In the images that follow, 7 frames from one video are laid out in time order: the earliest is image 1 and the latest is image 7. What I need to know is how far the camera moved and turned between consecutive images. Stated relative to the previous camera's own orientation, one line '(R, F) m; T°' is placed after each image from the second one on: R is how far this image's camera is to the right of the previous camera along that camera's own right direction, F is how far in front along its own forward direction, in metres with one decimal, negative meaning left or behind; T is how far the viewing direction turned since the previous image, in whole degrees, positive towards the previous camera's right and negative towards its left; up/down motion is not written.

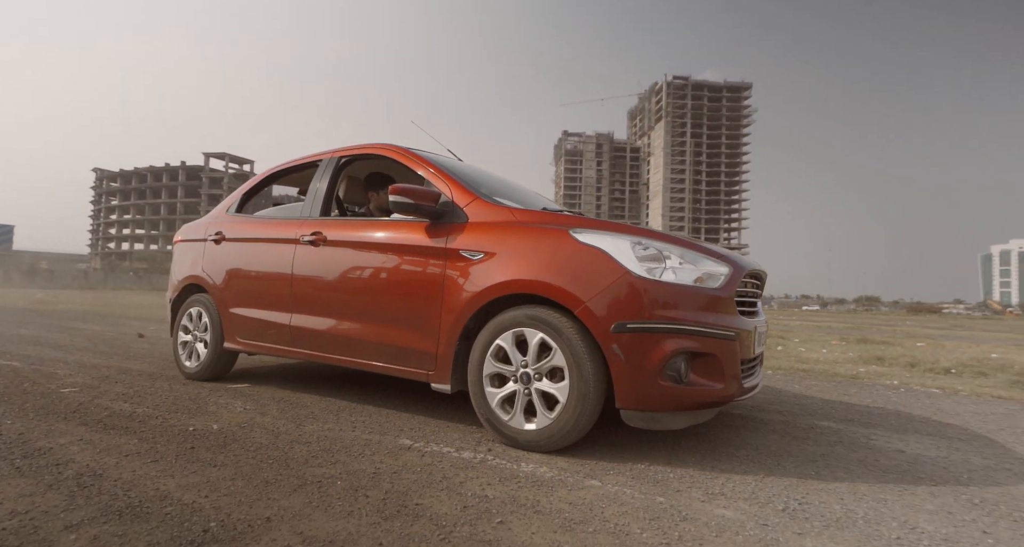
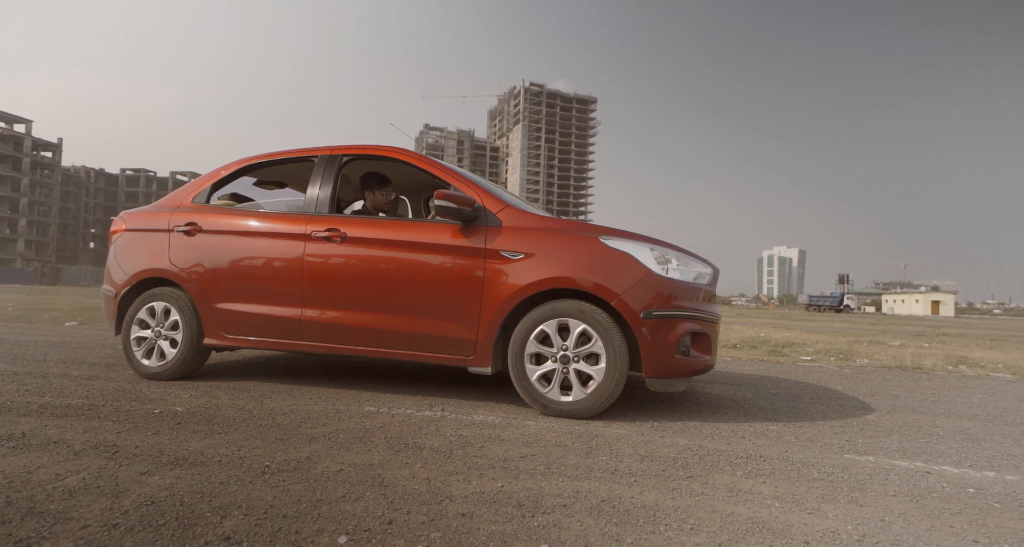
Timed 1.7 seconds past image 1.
(-0.6, -0.7) m; +17°
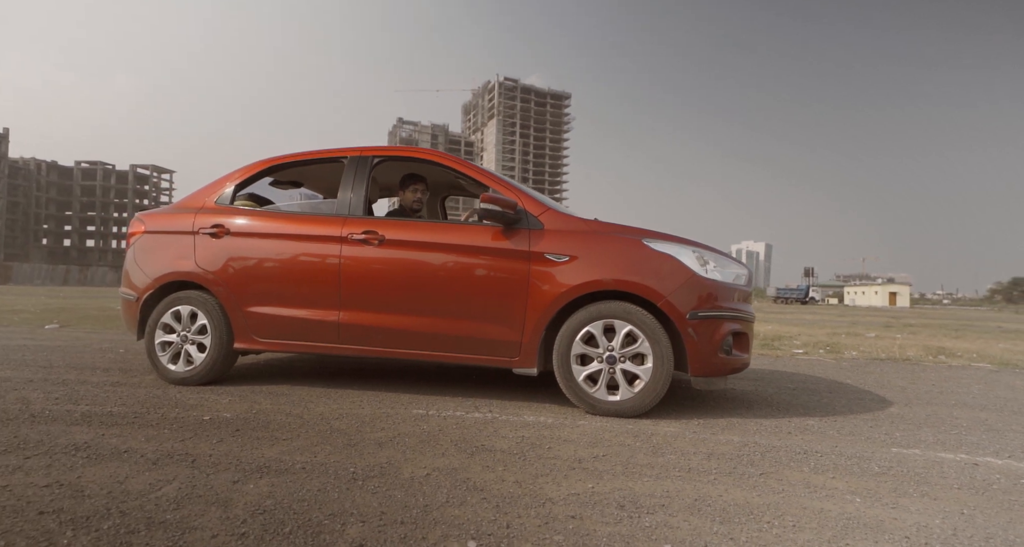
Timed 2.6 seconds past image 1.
(-0.5, 0.0) m; +3°
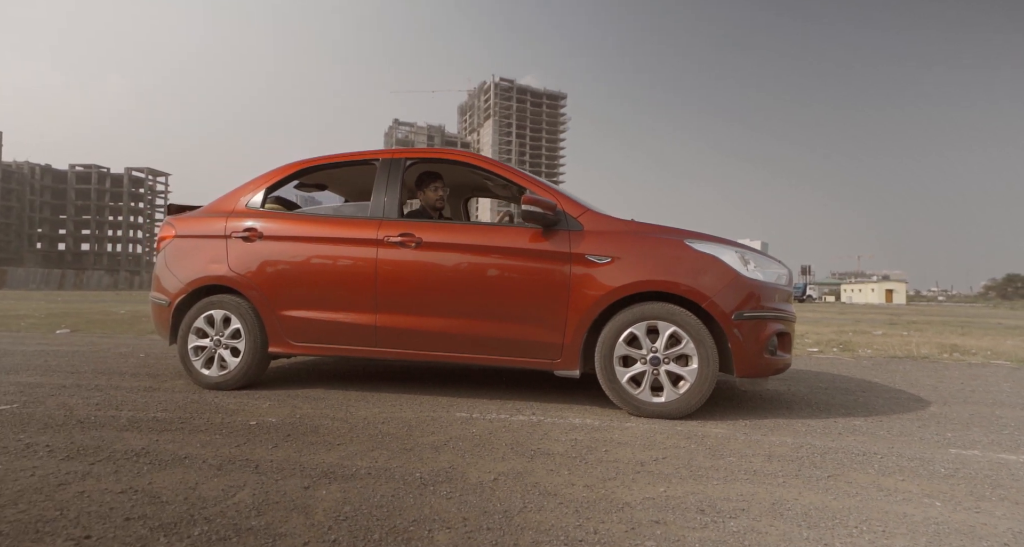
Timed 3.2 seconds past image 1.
(-0.3, 0.0) m; 0°
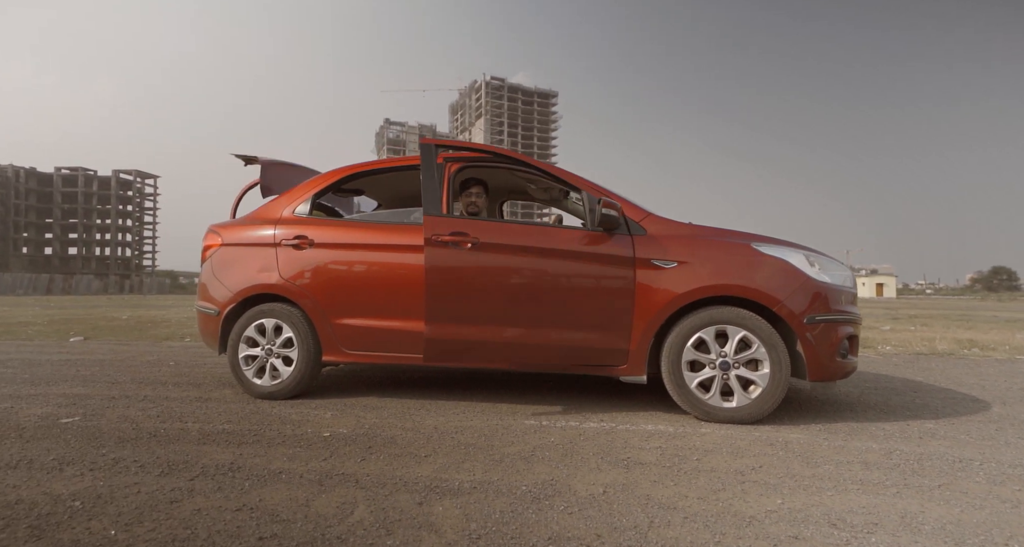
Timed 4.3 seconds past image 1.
(-0.5, 0.0) m; 0°
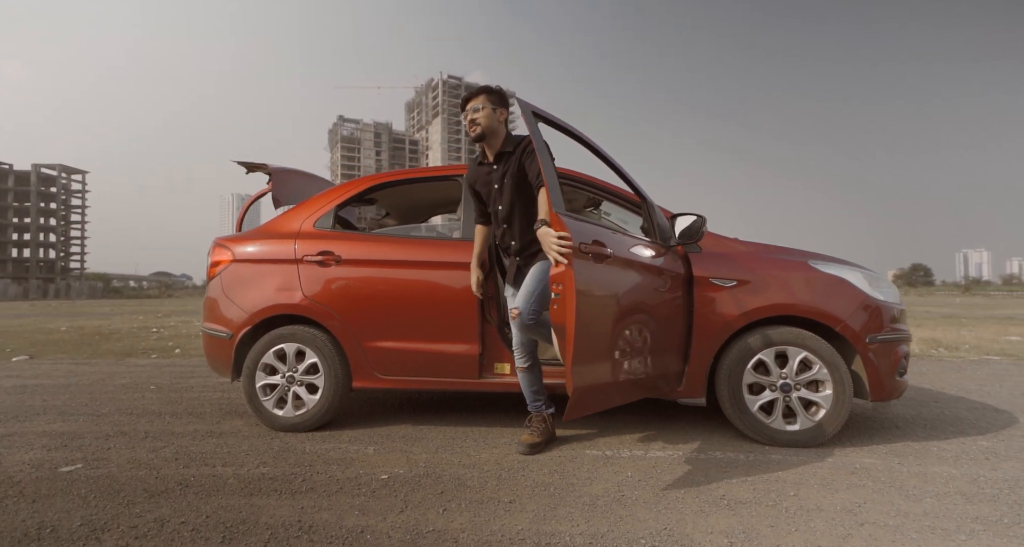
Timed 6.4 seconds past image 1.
(-0.6, +0.2) m; +5°
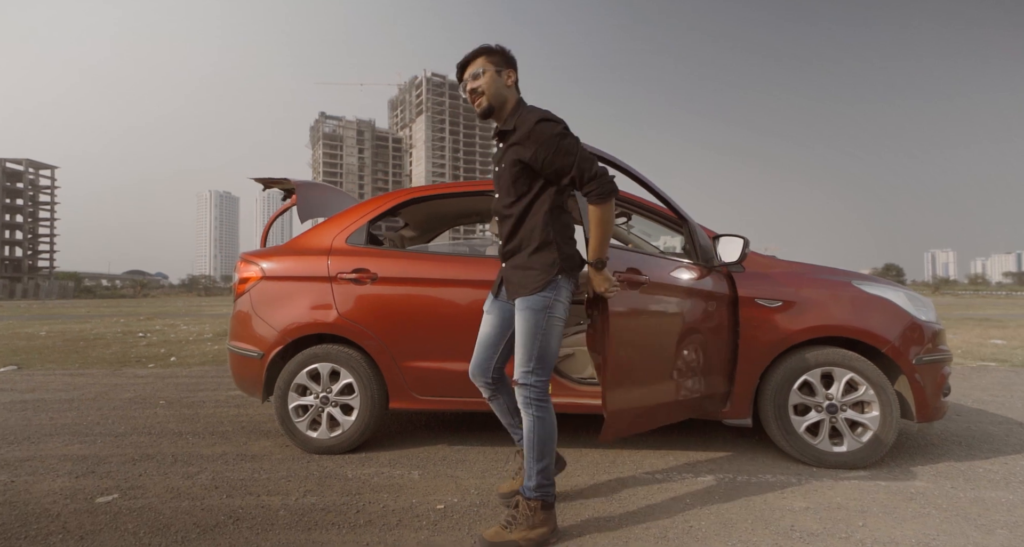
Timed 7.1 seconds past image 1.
(-0.4, +0.1) m; +2°
